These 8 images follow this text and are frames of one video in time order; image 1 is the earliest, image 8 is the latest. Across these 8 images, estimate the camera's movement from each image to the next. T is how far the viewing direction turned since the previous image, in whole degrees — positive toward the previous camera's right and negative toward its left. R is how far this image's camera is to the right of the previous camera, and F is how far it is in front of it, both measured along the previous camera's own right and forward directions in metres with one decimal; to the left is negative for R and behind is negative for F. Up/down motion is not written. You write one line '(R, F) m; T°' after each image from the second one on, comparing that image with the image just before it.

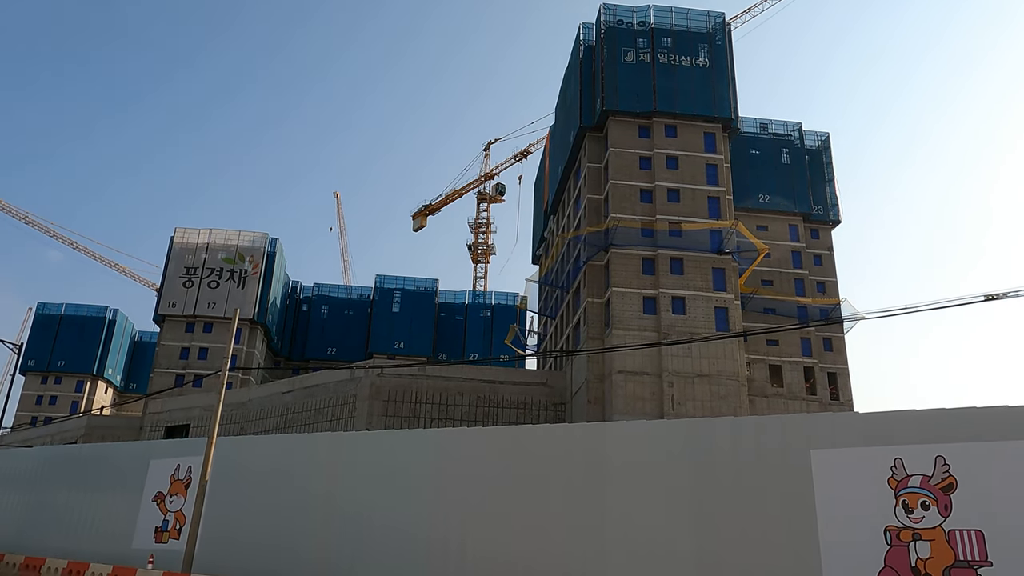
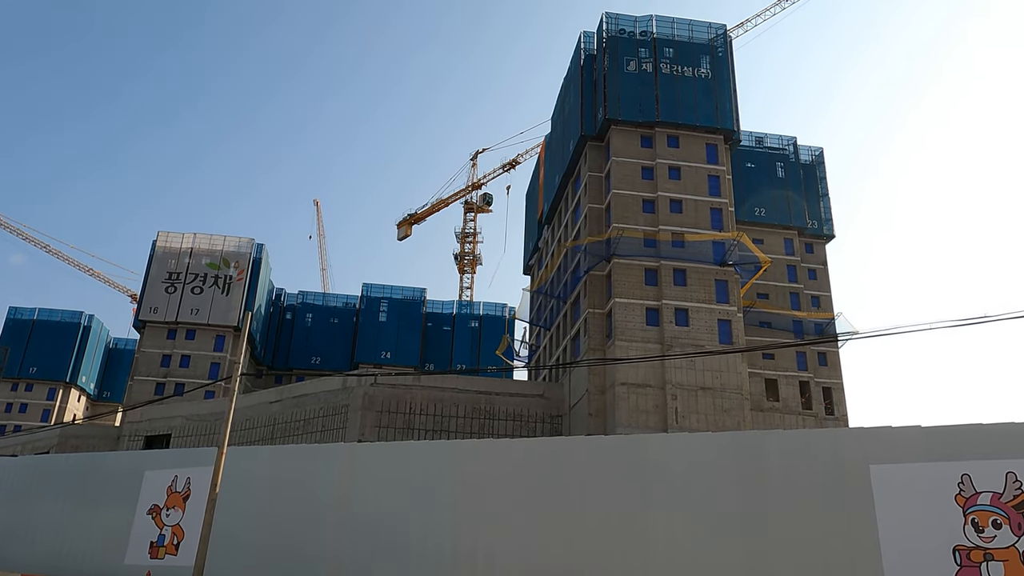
(-1.6, +1.0) m; +2°
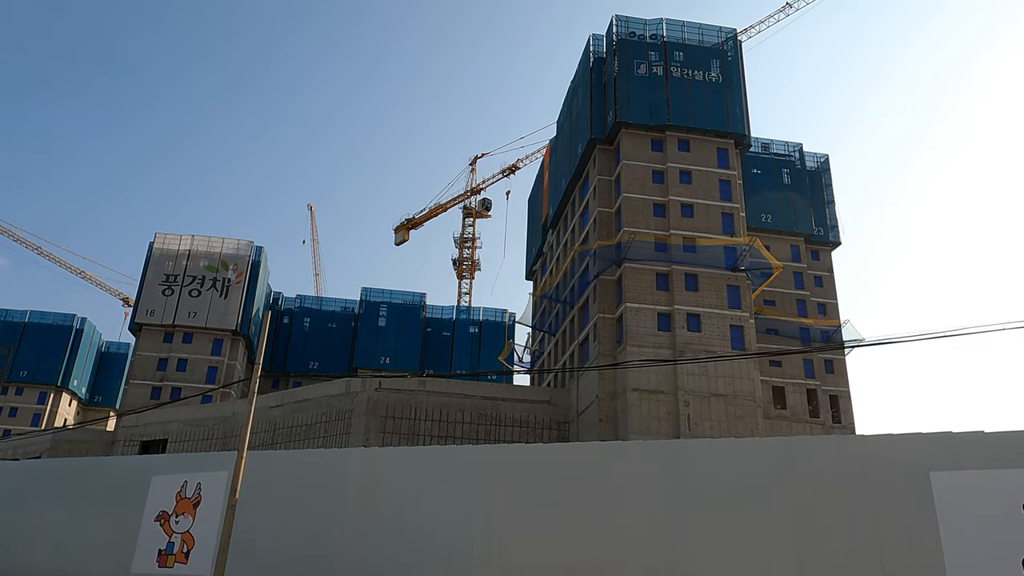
(-1.2, +0.8) m; +1°
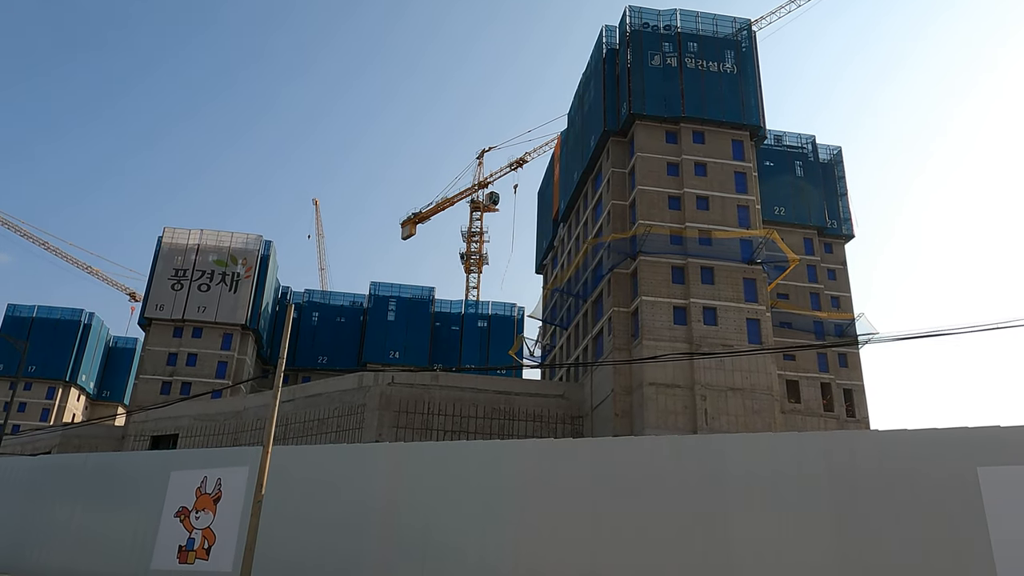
(-0.7, +0.4) m; 0°
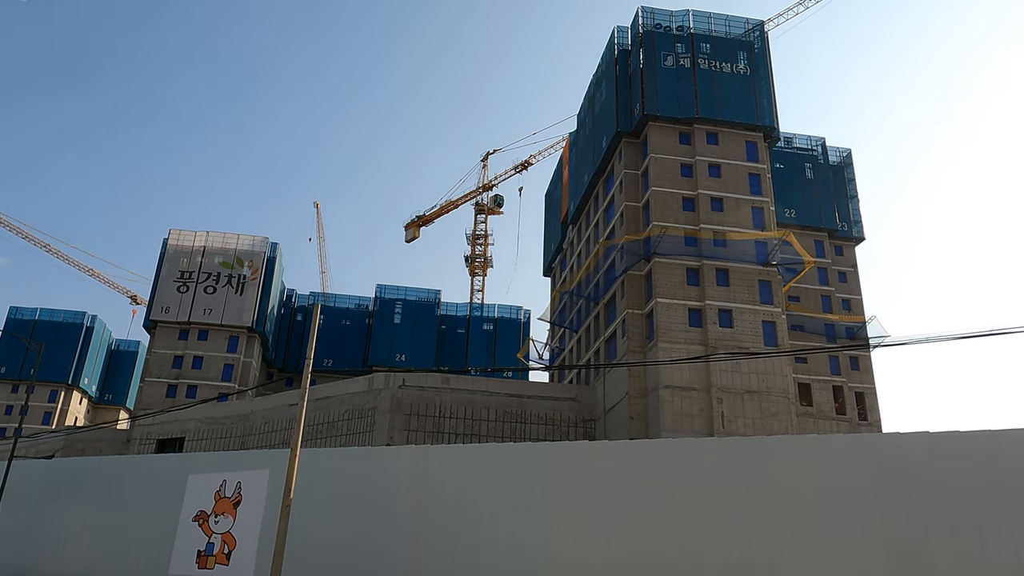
(-1.0, +0.4) m; 0°
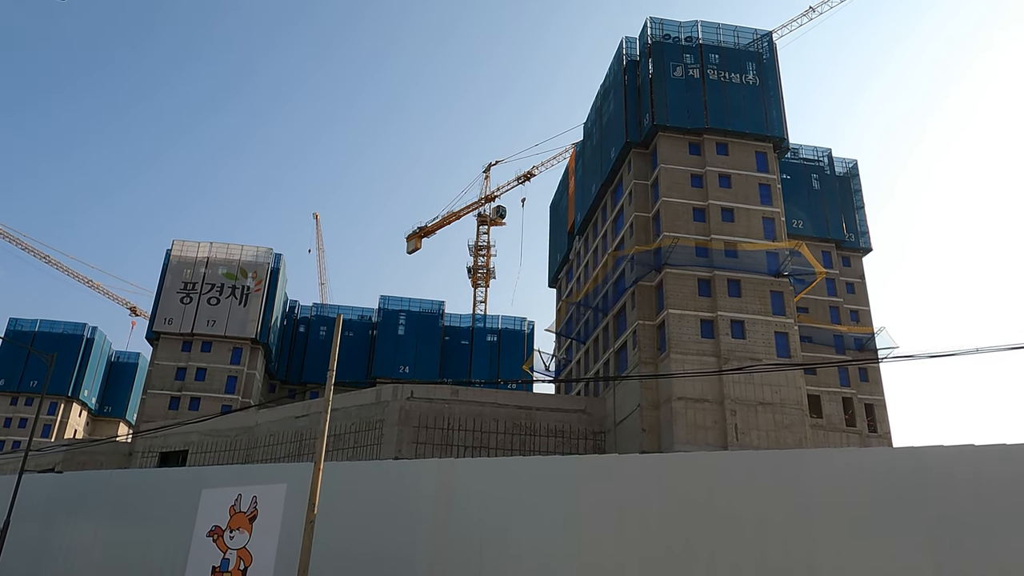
(-0.8, +0.4) m; 0°
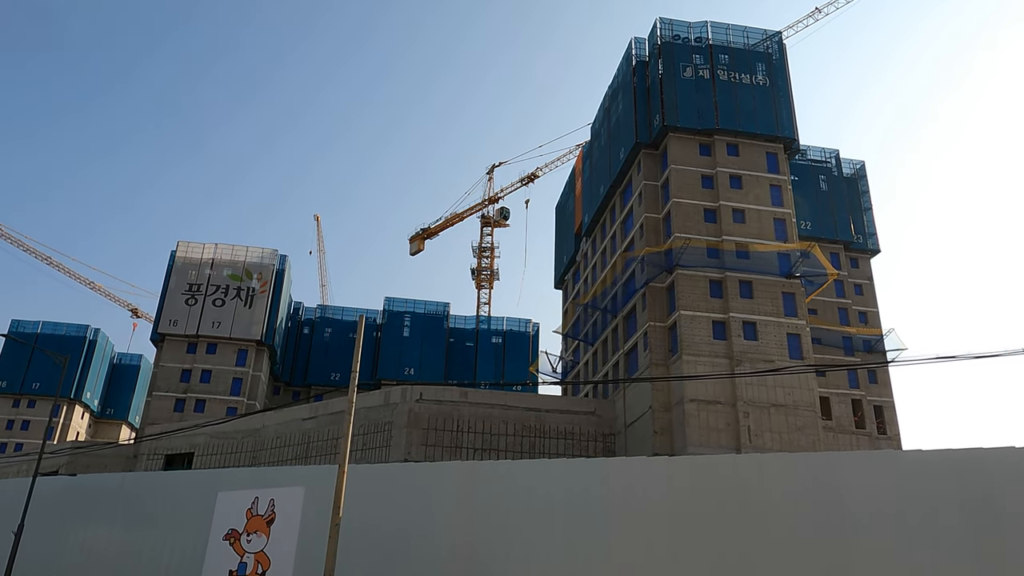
(-0.8, +0.3) m; 0°
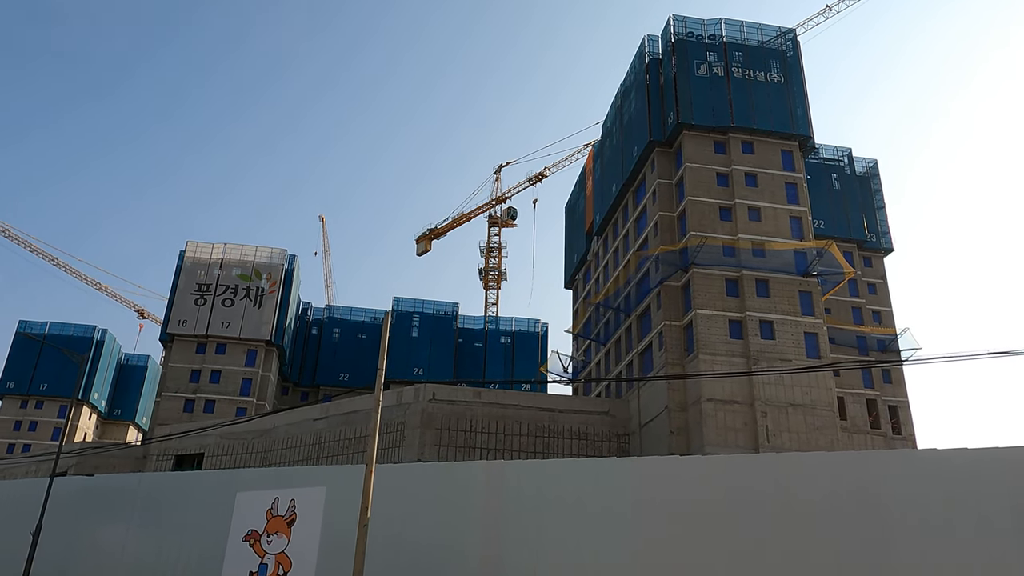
(-0.7, +0.4) m; 0°
